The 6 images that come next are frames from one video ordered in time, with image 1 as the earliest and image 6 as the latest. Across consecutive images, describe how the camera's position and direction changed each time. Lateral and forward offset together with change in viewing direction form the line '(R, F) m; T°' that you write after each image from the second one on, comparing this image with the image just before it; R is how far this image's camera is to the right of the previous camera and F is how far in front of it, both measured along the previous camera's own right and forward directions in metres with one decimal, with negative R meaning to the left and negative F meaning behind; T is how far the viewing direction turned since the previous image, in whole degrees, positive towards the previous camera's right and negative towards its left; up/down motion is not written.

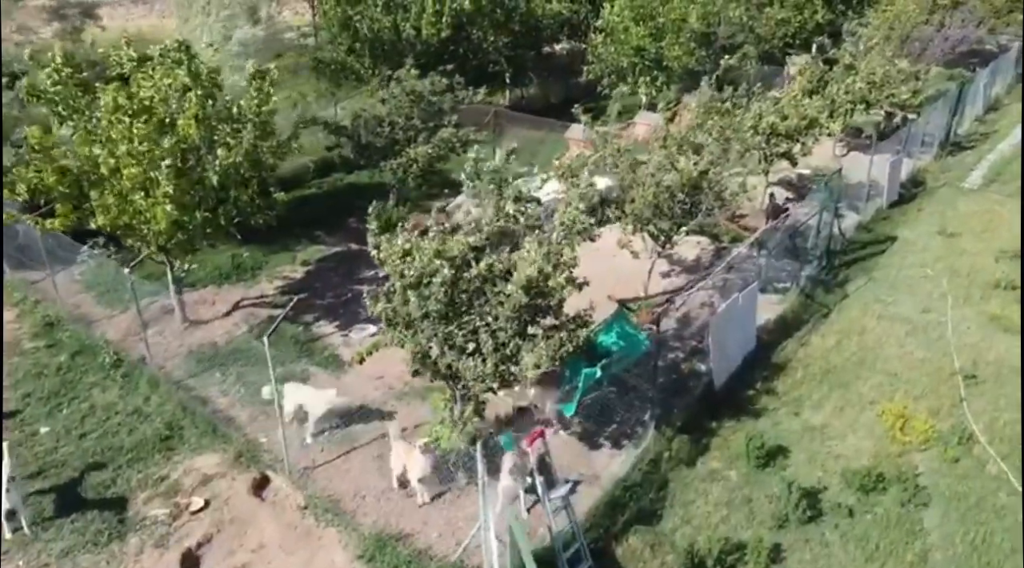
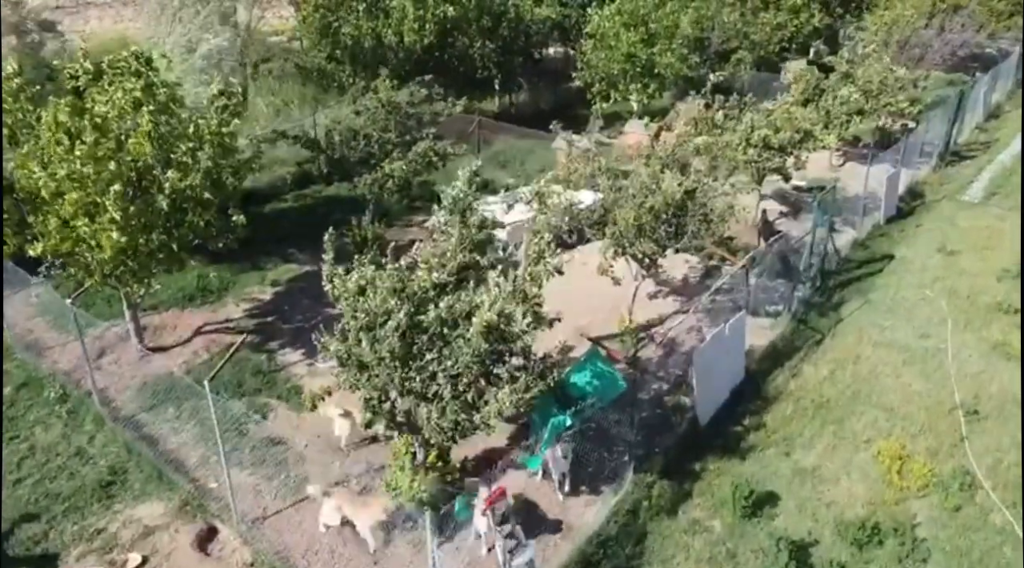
(+0.3, +0.7) m; 0°
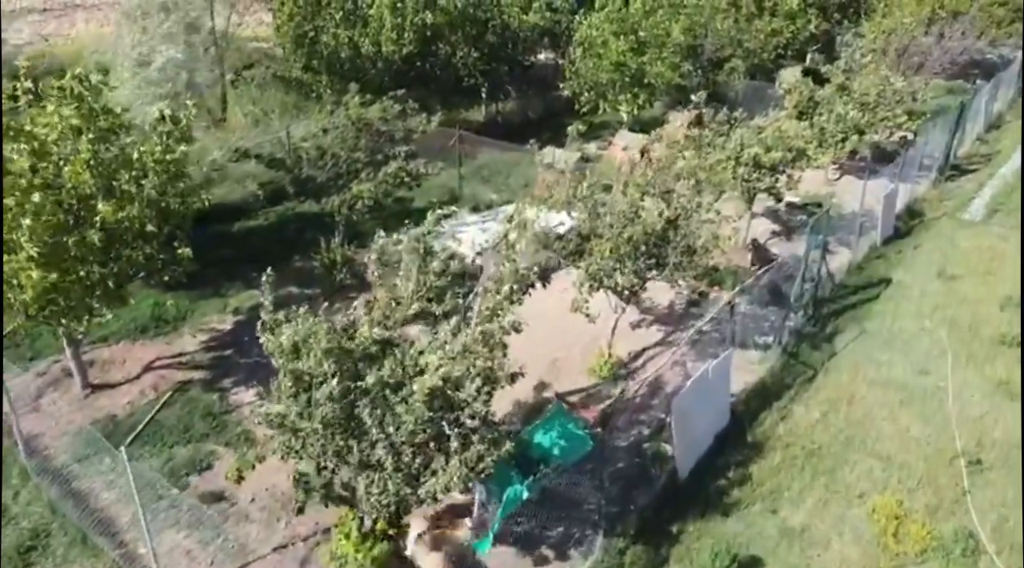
(+0.4, +0.8) m; 0°
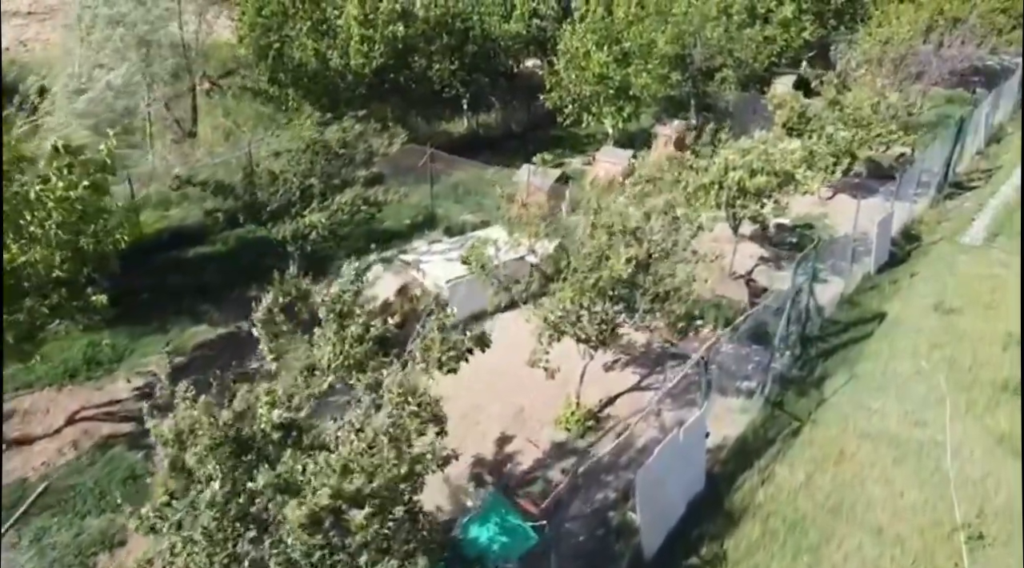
(+0.5, +1.0) m; 0°
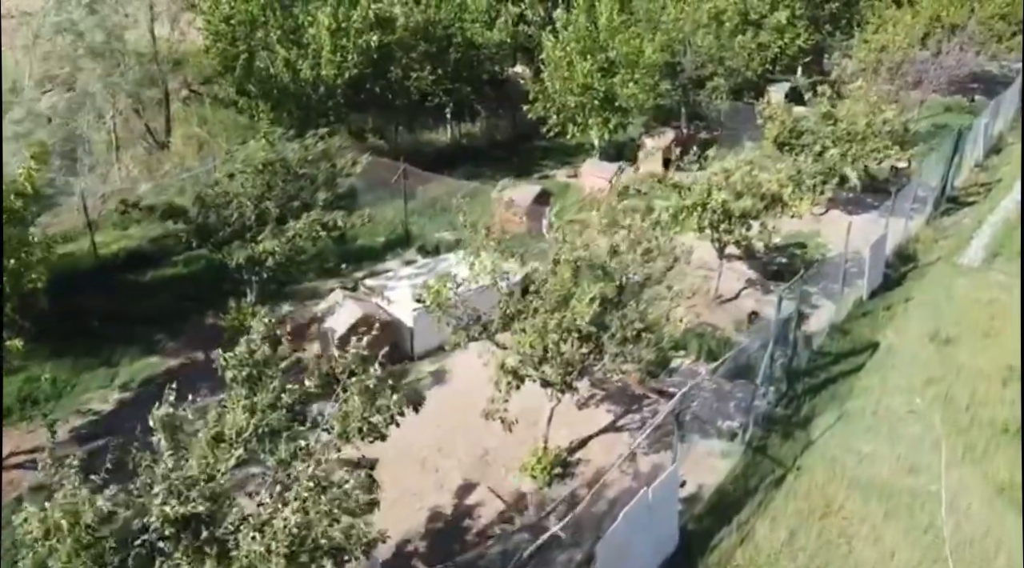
(+0.5, +0.8) m; 0°
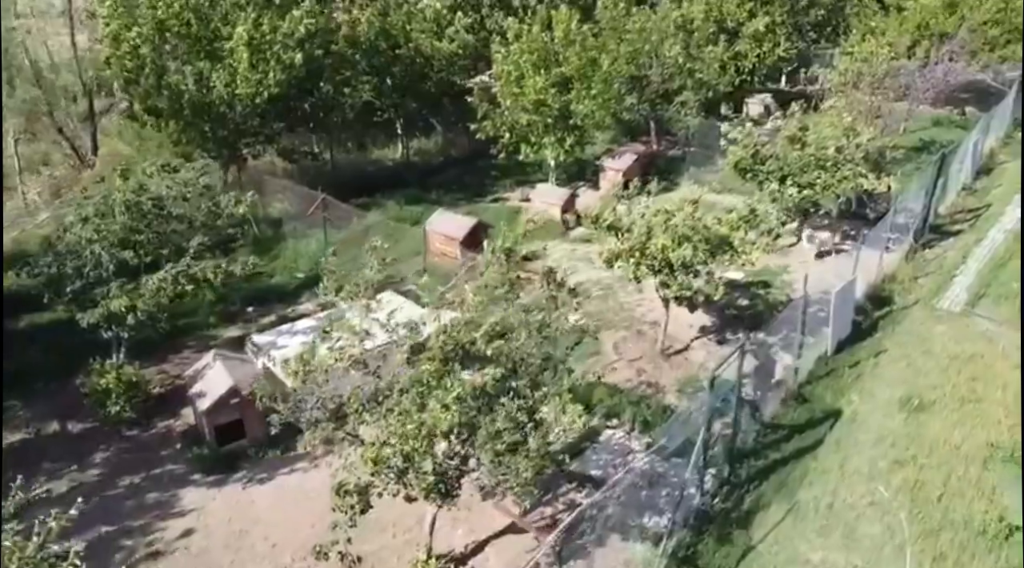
(+1.3, +1.8) m; 0°
